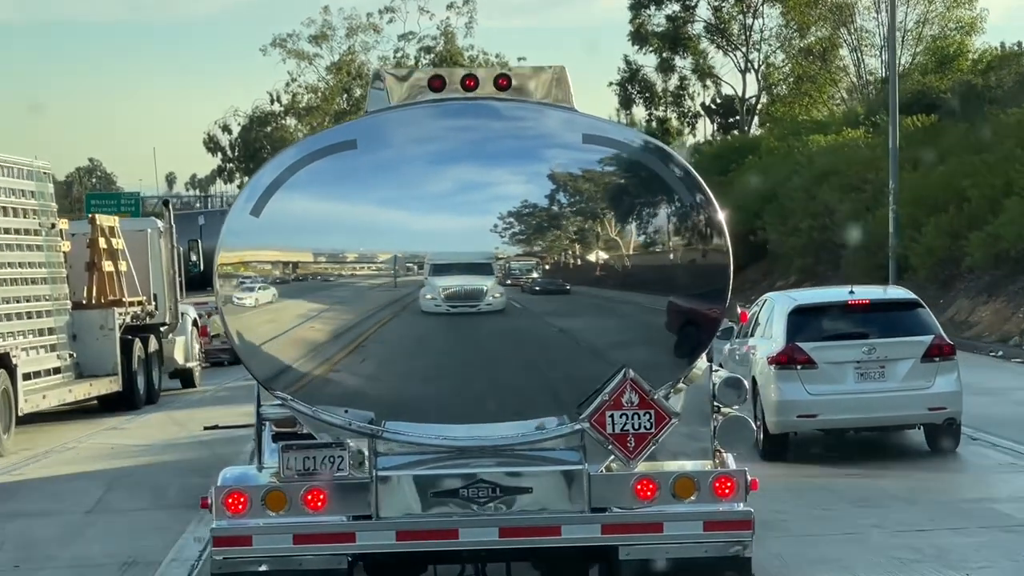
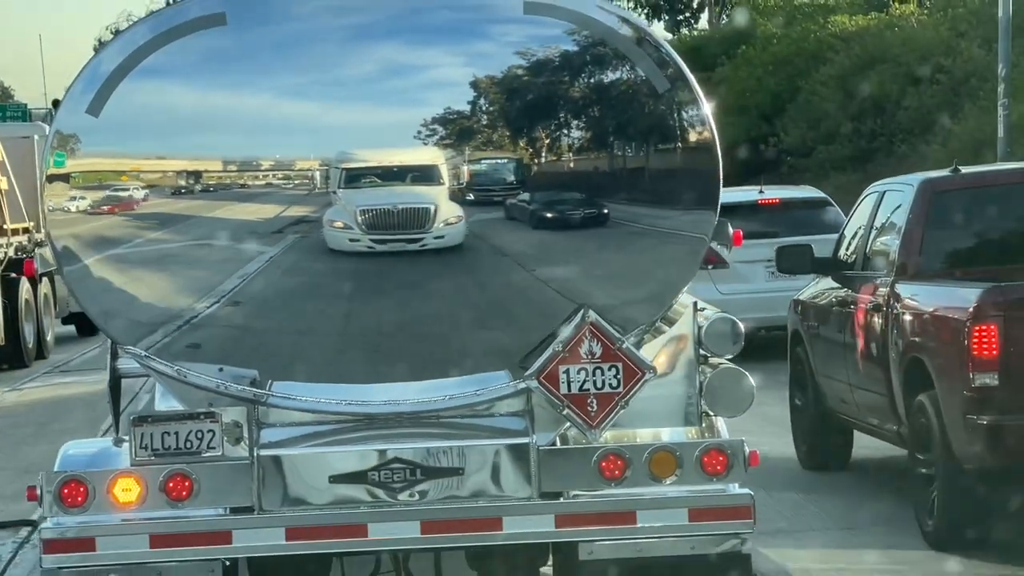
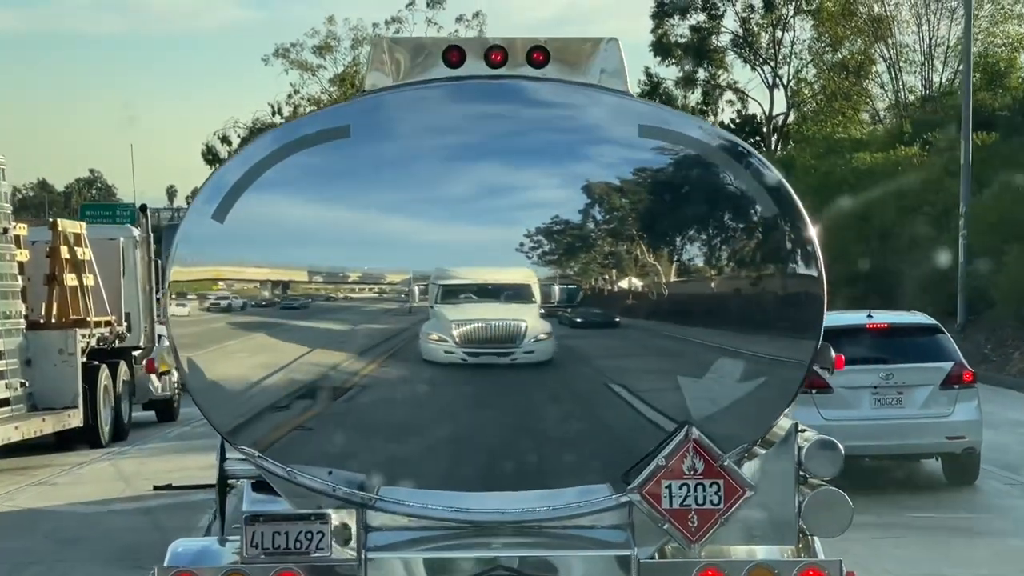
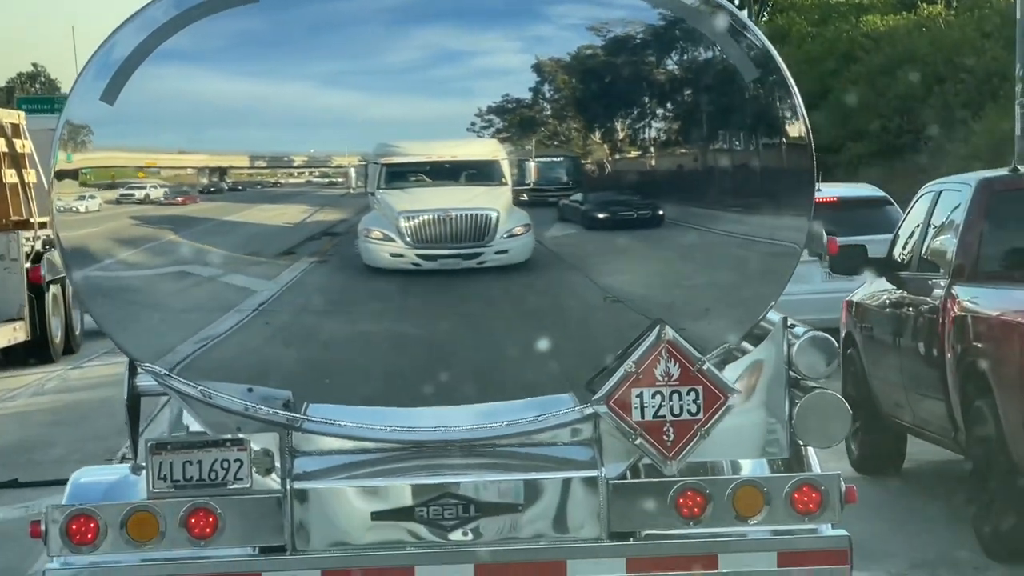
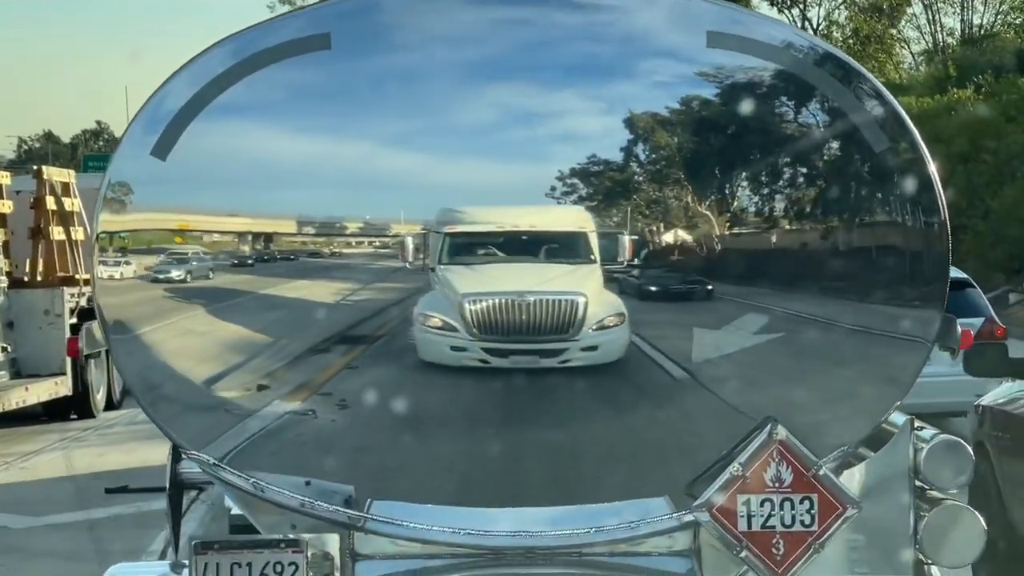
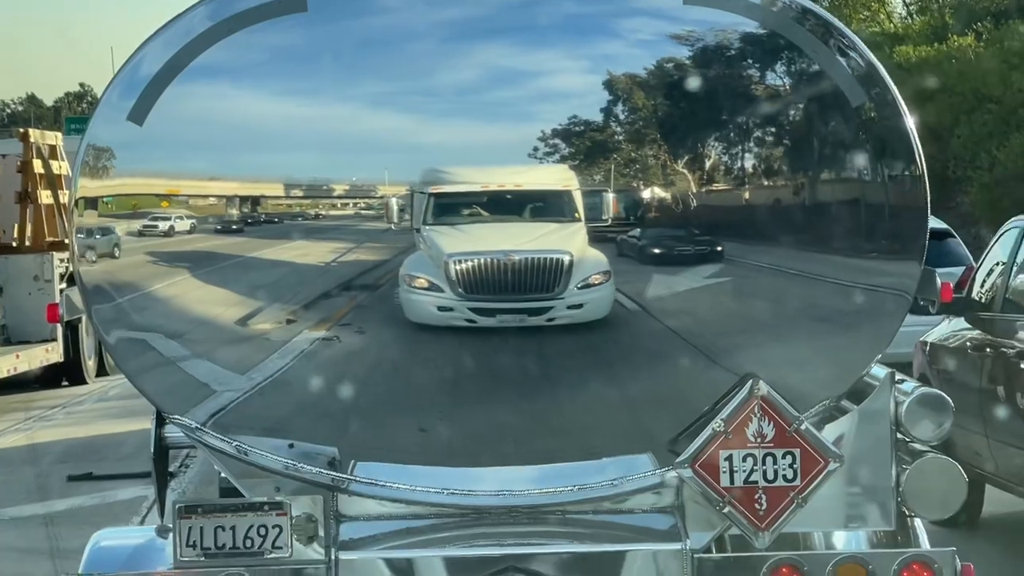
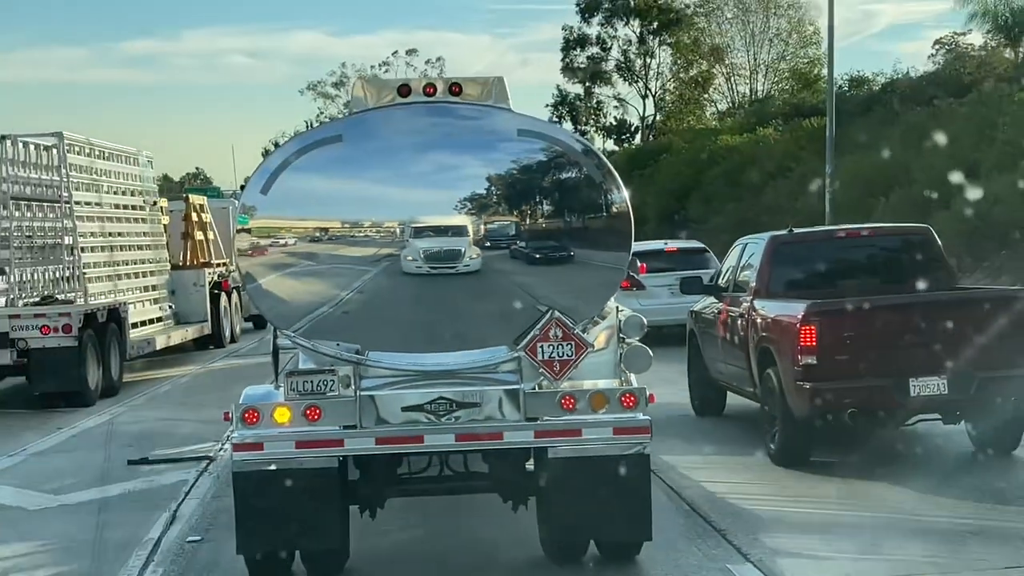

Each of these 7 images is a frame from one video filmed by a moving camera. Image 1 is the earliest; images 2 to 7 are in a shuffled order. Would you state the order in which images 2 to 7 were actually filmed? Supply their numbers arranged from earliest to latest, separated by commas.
3, 5, 6, 4, 2, 7
